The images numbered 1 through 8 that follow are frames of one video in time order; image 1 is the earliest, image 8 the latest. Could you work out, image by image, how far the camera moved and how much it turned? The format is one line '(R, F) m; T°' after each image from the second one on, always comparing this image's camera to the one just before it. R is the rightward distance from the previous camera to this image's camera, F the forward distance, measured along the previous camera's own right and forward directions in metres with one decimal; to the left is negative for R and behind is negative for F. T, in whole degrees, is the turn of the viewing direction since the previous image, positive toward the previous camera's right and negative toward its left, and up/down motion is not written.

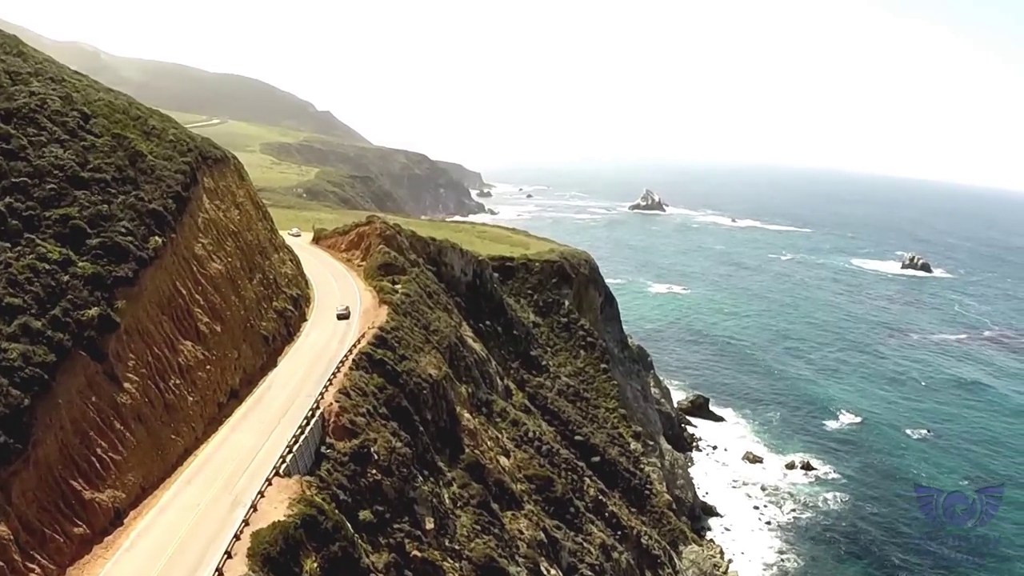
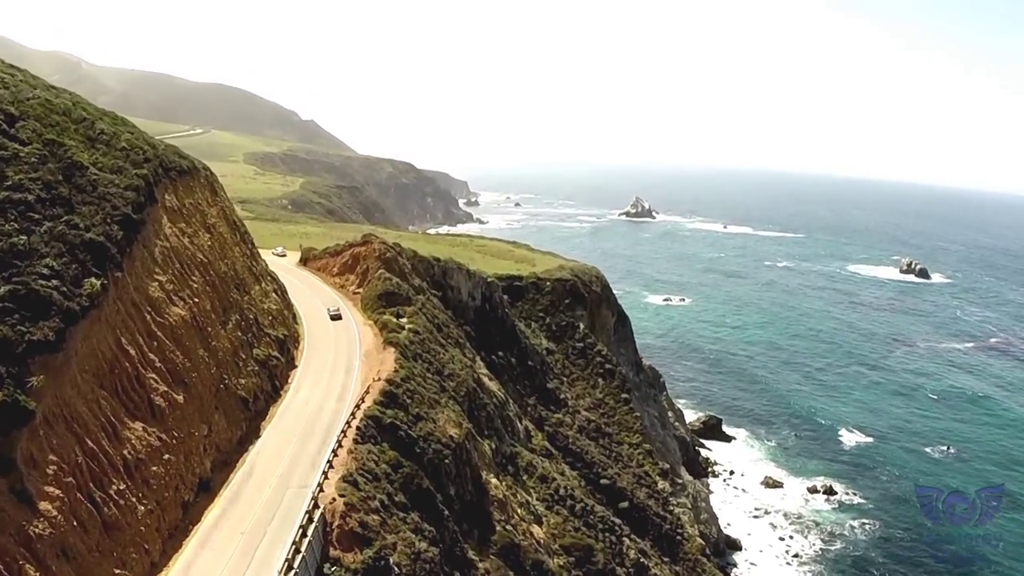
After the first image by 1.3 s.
(-1.7, +4.7) m; +1°
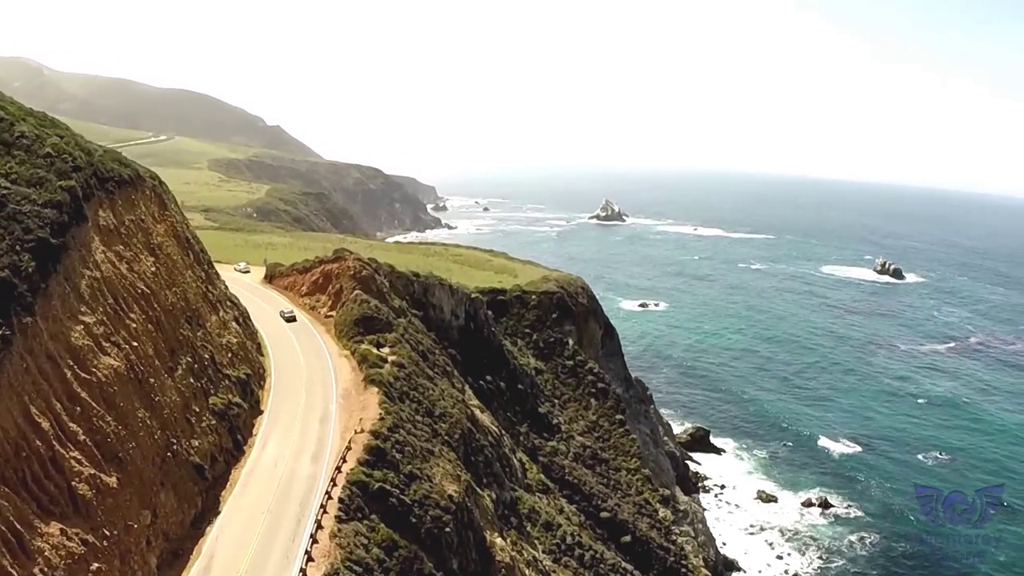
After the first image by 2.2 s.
(-1.0, +3.0) m; +3°
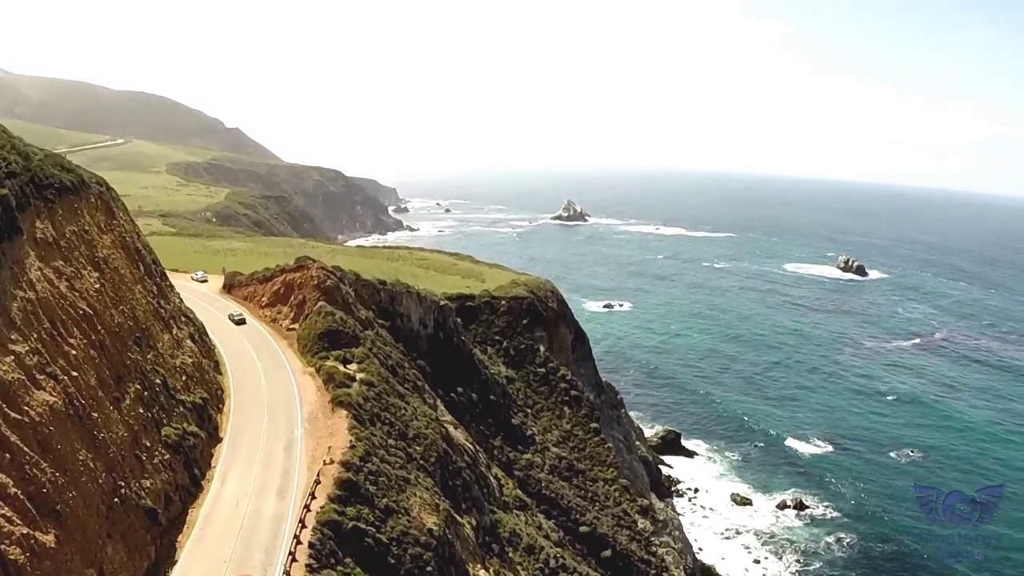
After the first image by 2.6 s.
(-0.4, +1.2) m; +3°
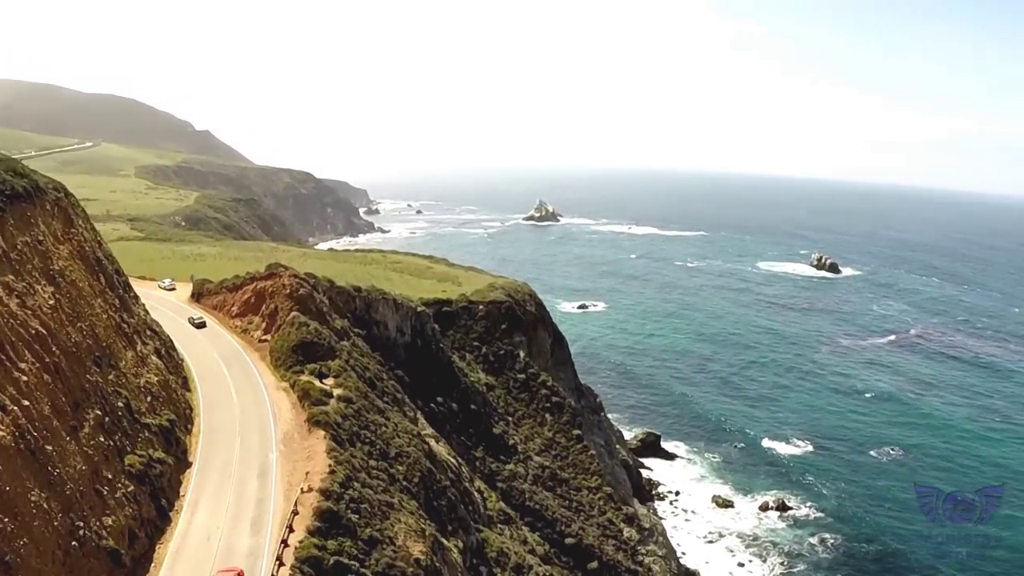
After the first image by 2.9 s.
(-0.4, +1.0) m; +2°
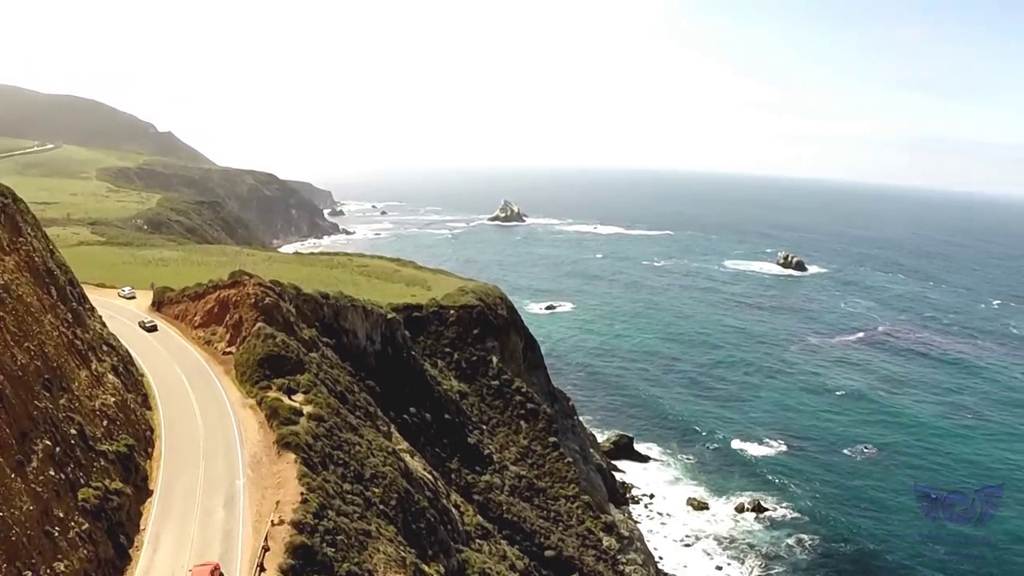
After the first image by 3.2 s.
(-0.4, +1.1) m; +3°
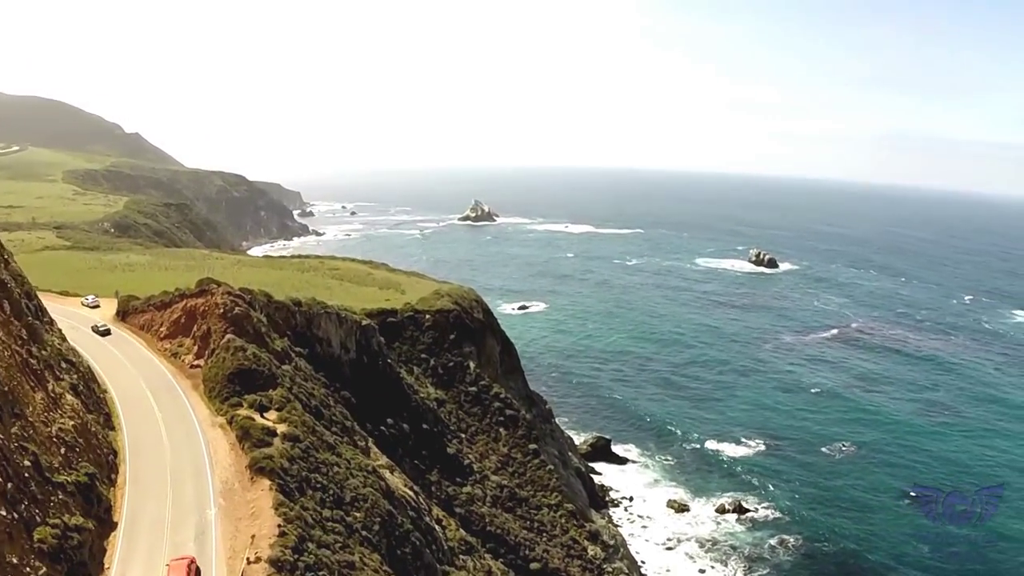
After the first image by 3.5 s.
(-0.3, +0.8) m; +2°
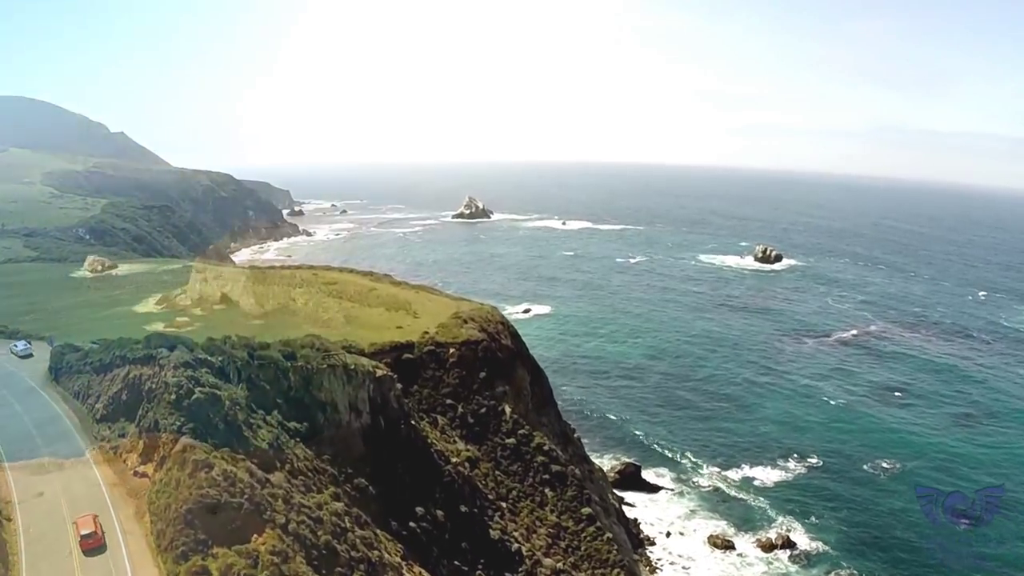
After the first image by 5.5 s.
(-2.5, +7.1) m; +1°
